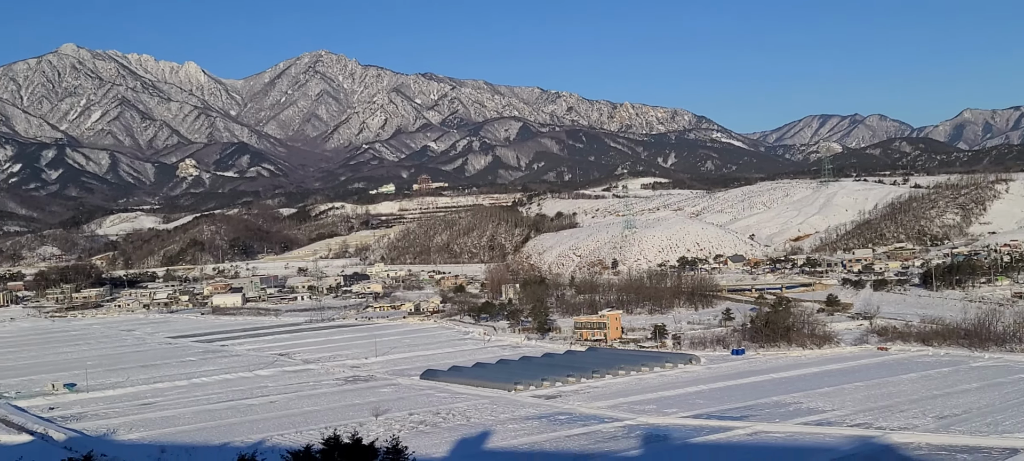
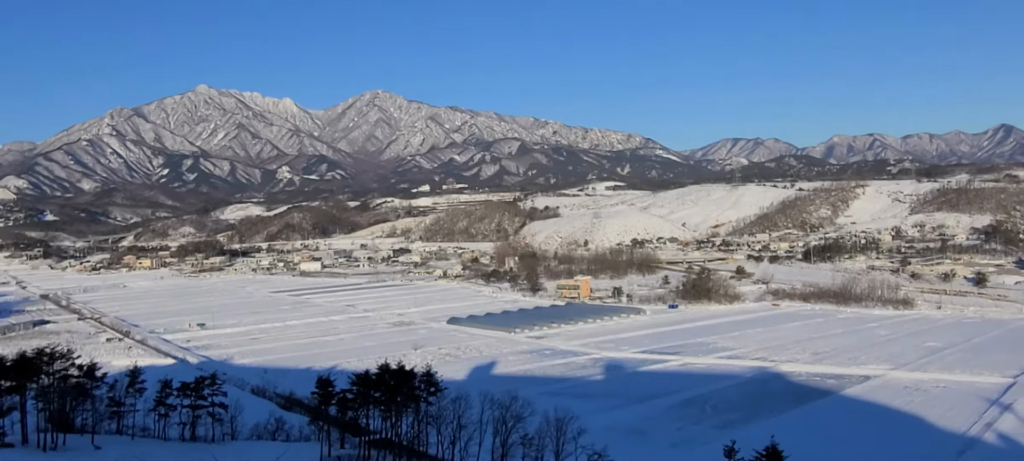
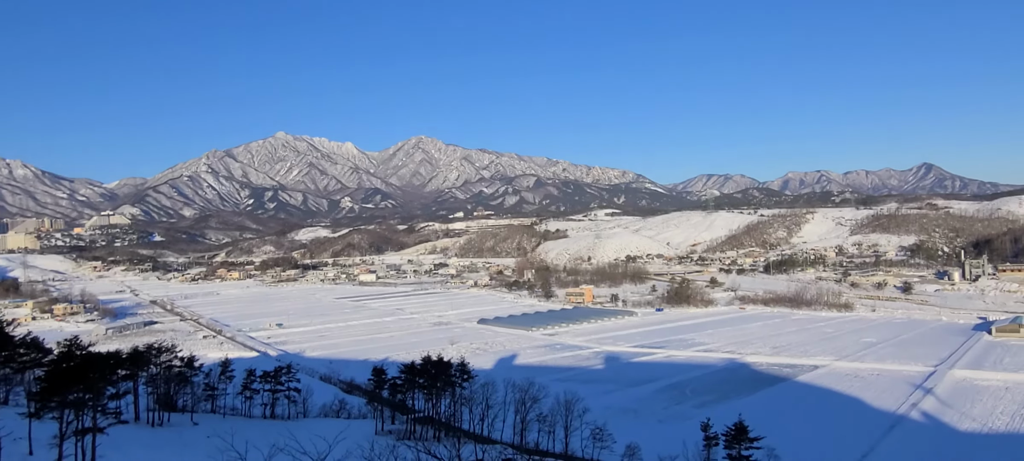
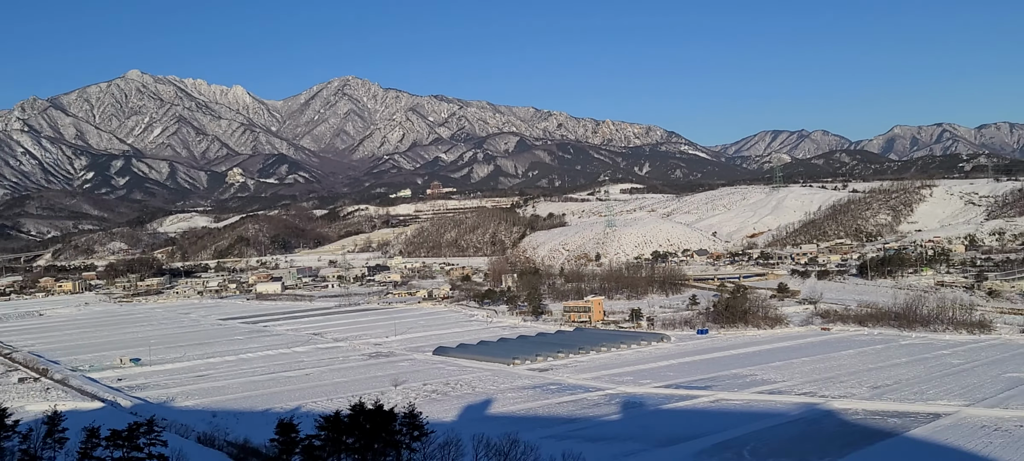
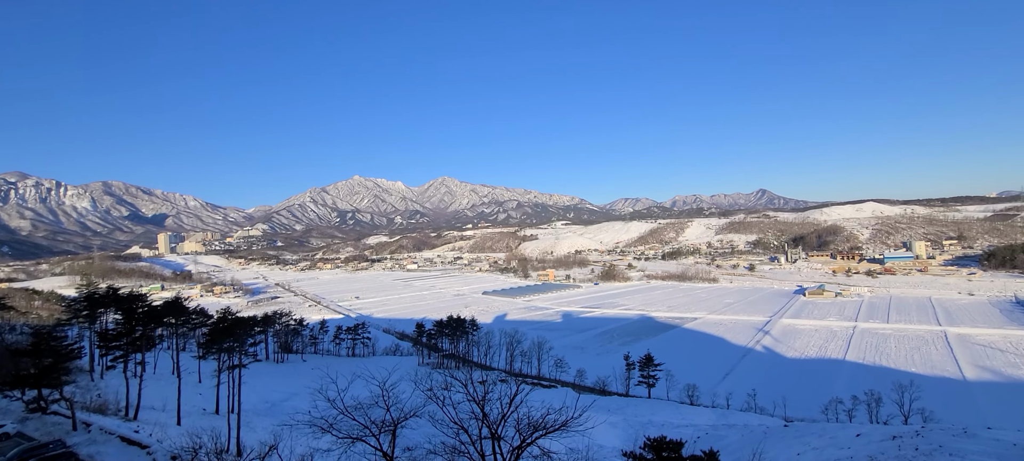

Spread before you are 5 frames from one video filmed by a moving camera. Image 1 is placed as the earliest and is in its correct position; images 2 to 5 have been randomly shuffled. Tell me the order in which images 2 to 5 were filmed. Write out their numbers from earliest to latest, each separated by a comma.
4, 2, 3, 5
